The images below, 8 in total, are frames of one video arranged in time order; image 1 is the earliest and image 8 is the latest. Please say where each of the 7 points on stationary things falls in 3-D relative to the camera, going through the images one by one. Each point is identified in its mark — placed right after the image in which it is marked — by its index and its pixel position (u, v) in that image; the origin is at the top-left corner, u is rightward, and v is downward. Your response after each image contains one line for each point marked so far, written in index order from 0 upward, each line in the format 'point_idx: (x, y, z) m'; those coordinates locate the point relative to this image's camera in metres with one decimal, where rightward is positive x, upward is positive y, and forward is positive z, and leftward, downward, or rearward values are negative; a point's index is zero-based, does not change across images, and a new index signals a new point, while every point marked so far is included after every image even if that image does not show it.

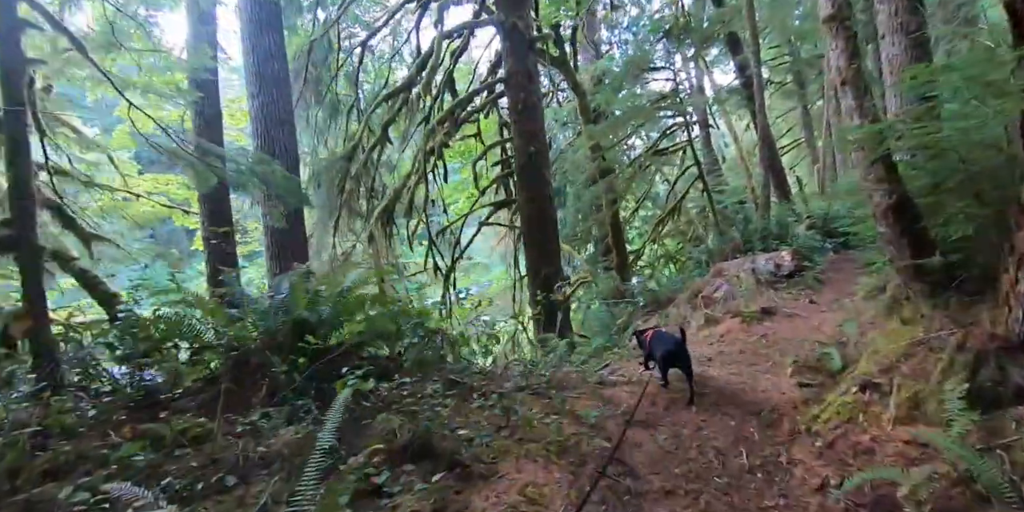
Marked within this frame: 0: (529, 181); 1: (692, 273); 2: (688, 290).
0: (+0.2, +0.9, +6.9) m
1: (+2.2, -0.2, +6.9) m
2: (+1.6, -0.3, +5.1) m
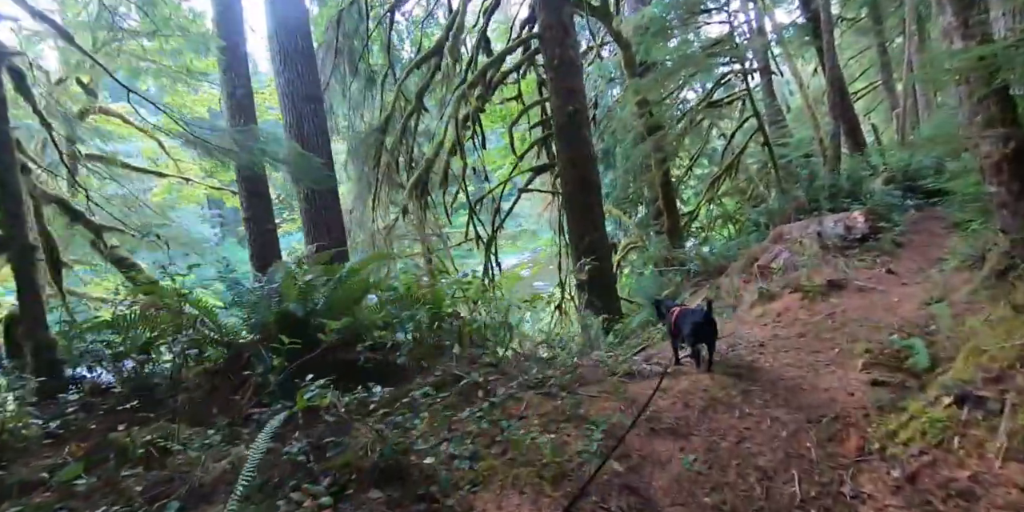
0: (+0.6, +1.3, +6.5) m
1: (+2.6, +0.2, +6.3) m
2: (+1.9, 0.0, +4.6) m
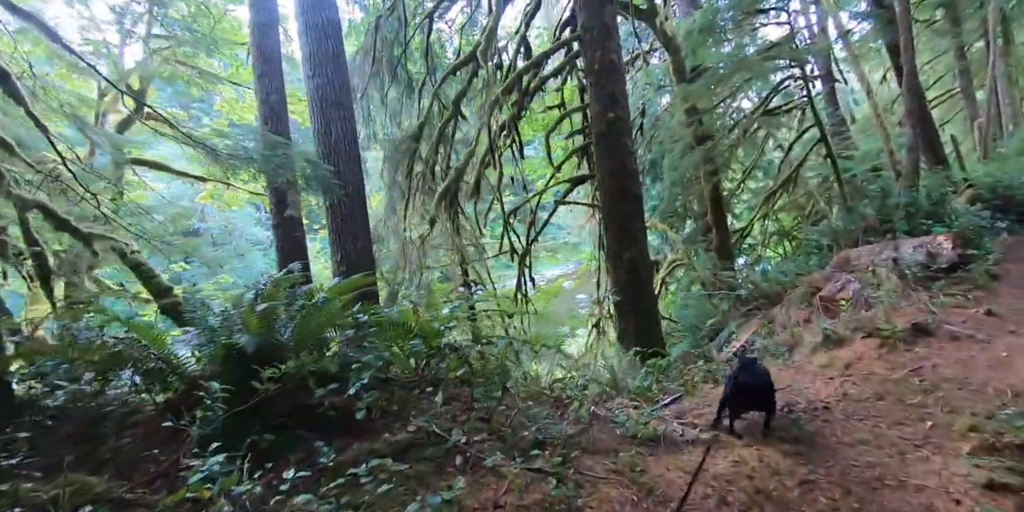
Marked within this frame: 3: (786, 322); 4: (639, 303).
0: (+1.0, +1.1, +6.0) m
1: (+2.9, 0.0, +5.7) m
2: (+2.0, -0.2, +4.0) m
3: (+1.7, -0.4, +3.6) m
4: (+1.4, -0.5, +6.0) m
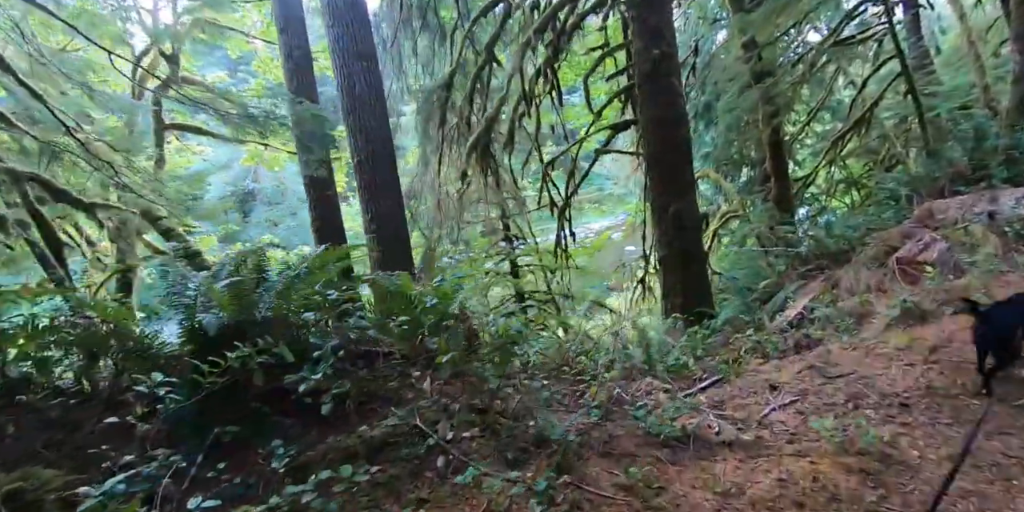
0: (+1.3, +1.5, +5.4) m
1: (+3.2, +0.4, +5.0) m
2: (+2.2, +0.1, +3.5) m
3: (+1.9, -0.2, +3.2) m
4: (+1.7, 0.0, +5.6) m
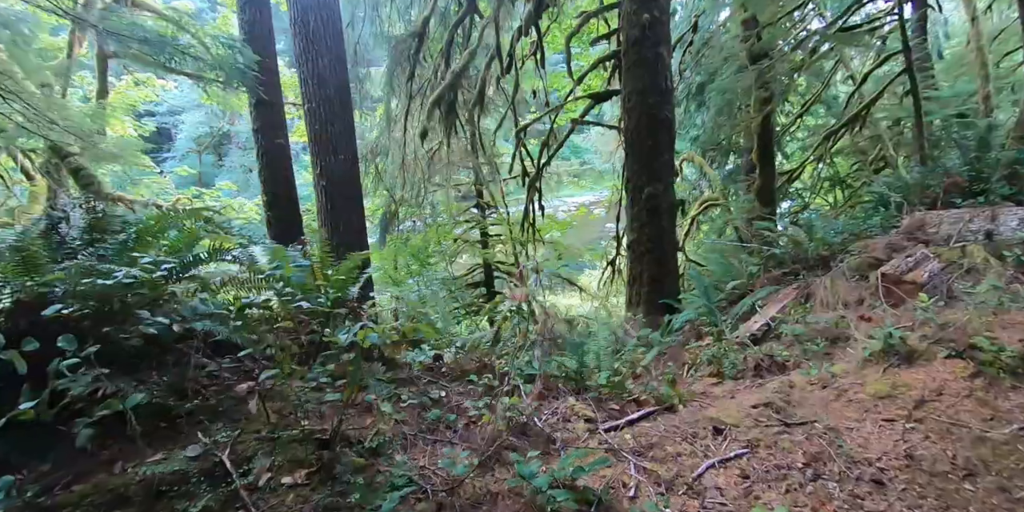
0: (+1.1, +1.6, +5.0) m
1: (+2.9, +0.3, +4.7) m
2: (+1.9, 0.0, +3.2) m
3: (+1.5, -0.2, +2.8) m
4: (+1.3, +0.1, +5.2) m
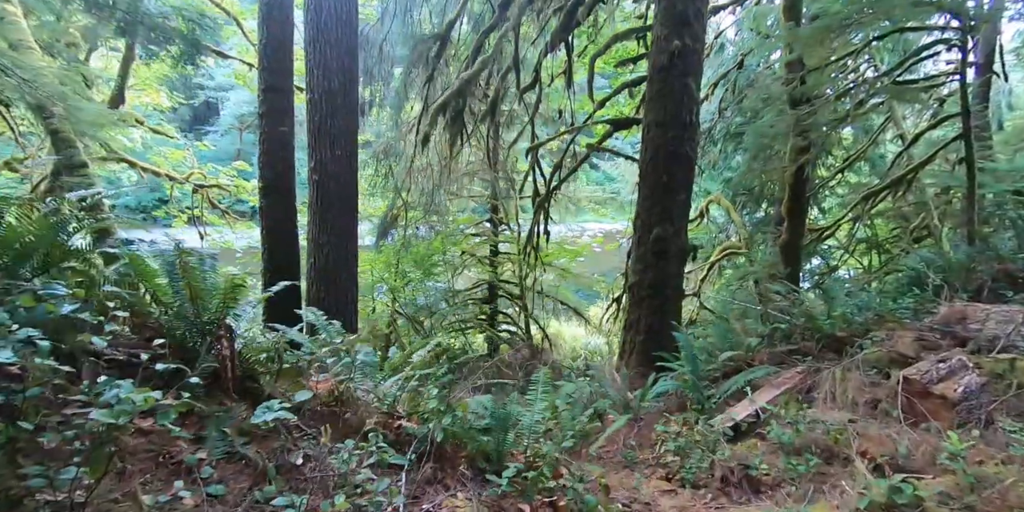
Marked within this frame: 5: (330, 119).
0: (+1.2, +1.3, +4.5) m
1: (+2.8, -0.3, +4.1) m
2: (+1.7, -0.4, +2.7) m
3: (+1.3, -0.6, +2.3) m
4: (+1.2, -0.3, +4.7) m
5: (-1.7, +1.3, +5.3) m
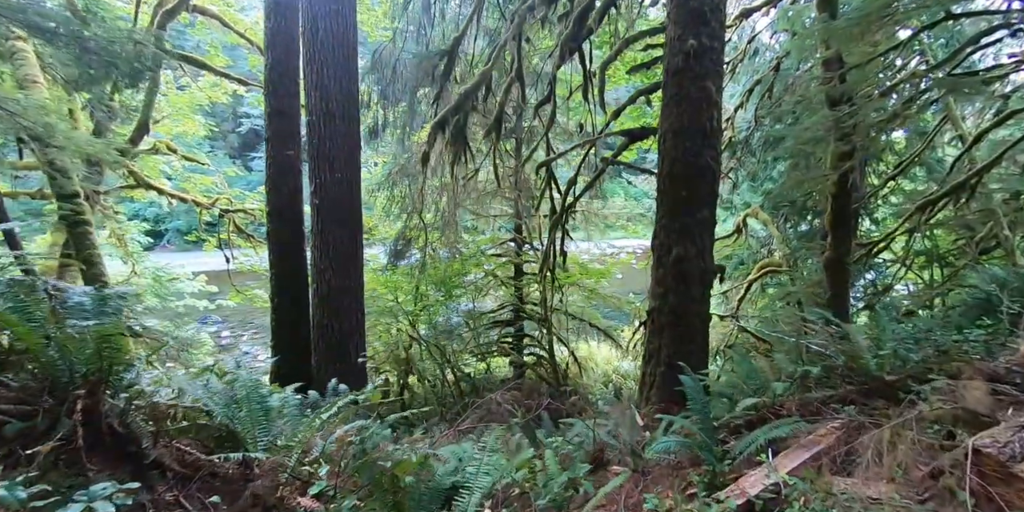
0: (+1.2, +1.1, +4.1) m
1: (+2.8, -0.4, +3.5) m
2: (+1.6, -0.5, +2.1) m
3: (+1.2, -0.7, +1.8) m
4: (+1.3, -0.5, +4.2) m
5: (-1.6, +1.1, +5.1) m
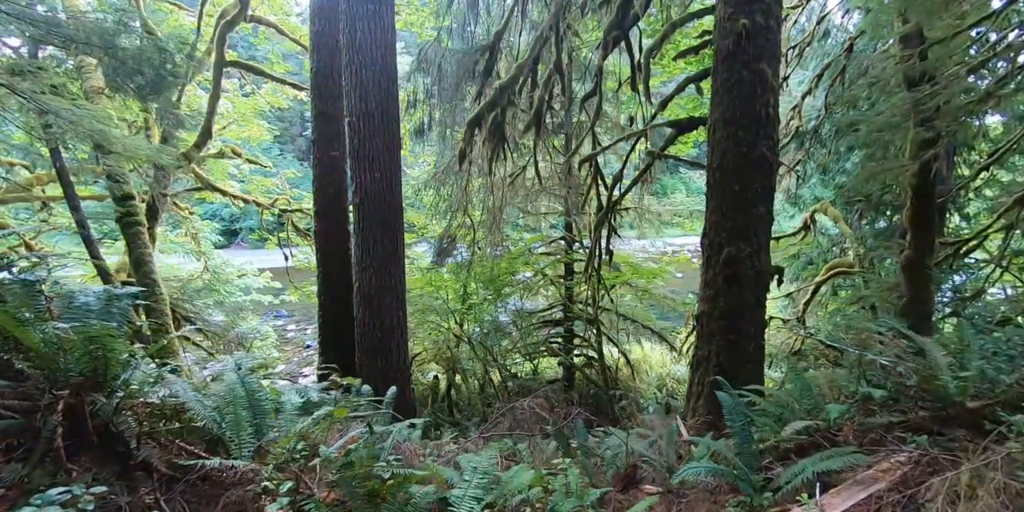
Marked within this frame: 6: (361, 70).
0: (+1.4, +1.1, +3.7) m
1: (+2.9, -0.4, +3.0) m
2: (+1.6, -0.5, +1.8) m
3: (+1.1, -0.7, +1.5) m
4: (+1.5, -0.5, +3.9) m
5: (-1.3, +1.1, +5.0) m
6: (-1.3, +1.7, +5.0) m
